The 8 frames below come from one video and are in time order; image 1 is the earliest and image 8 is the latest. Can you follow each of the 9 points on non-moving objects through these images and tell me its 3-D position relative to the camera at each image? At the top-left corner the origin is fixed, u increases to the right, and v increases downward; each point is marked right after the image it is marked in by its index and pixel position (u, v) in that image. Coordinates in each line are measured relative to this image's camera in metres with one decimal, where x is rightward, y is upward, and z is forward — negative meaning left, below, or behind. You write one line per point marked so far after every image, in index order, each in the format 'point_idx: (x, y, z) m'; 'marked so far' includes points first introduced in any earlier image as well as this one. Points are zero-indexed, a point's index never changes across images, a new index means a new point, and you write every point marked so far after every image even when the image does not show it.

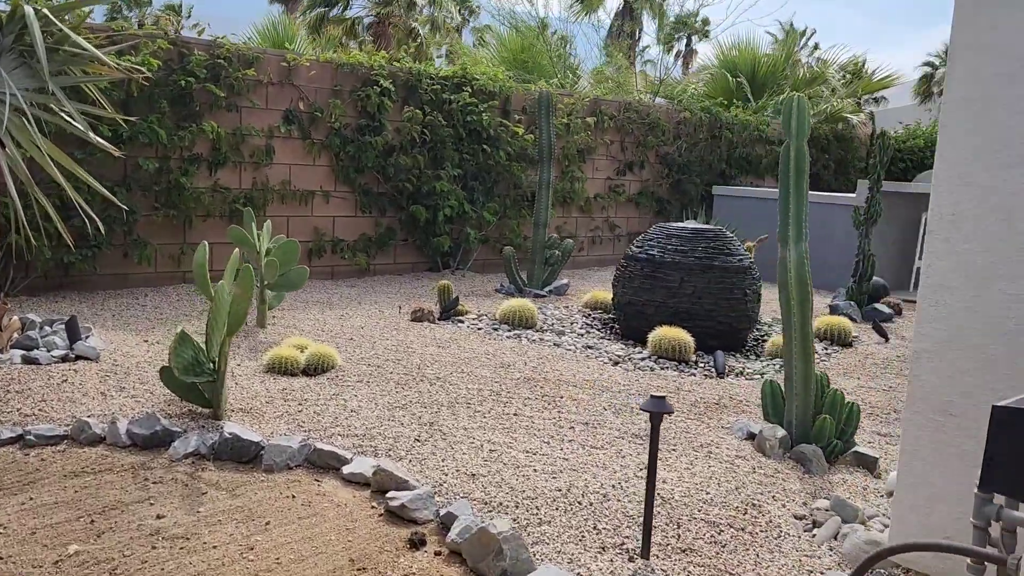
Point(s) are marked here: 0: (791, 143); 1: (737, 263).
0: (+0.9, +0.5, +2.6) m
1: (+1.2, +0.1, +4.6) m
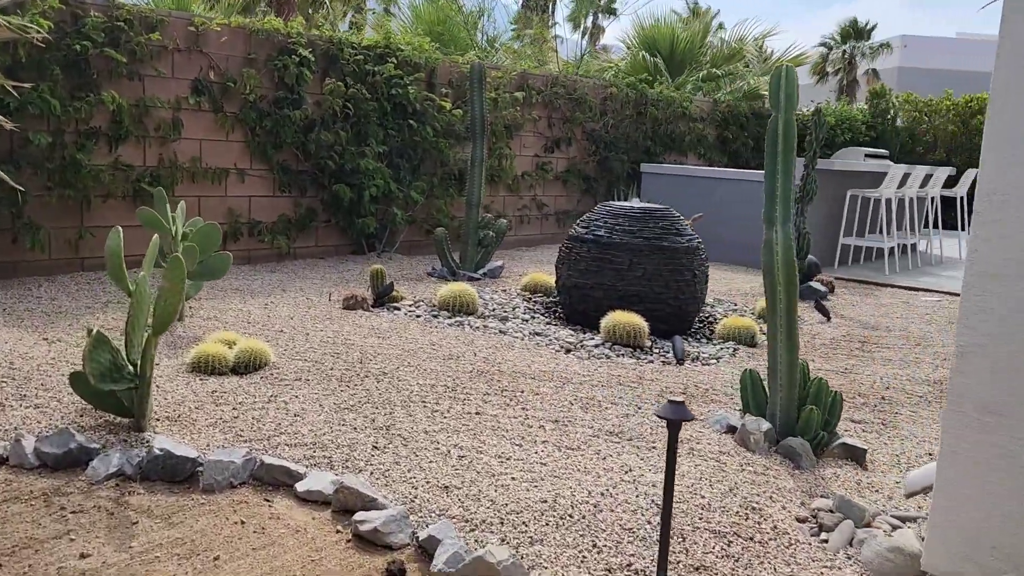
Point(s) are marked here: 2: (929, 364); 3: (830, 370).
0: (+0.8, +0.5, +2.5) m
1: (+0.9, +0.2, +4.5) m
2: (+2.0, -0.4, +4.0) m
3: (+1.4, -0.4, +3.8) m
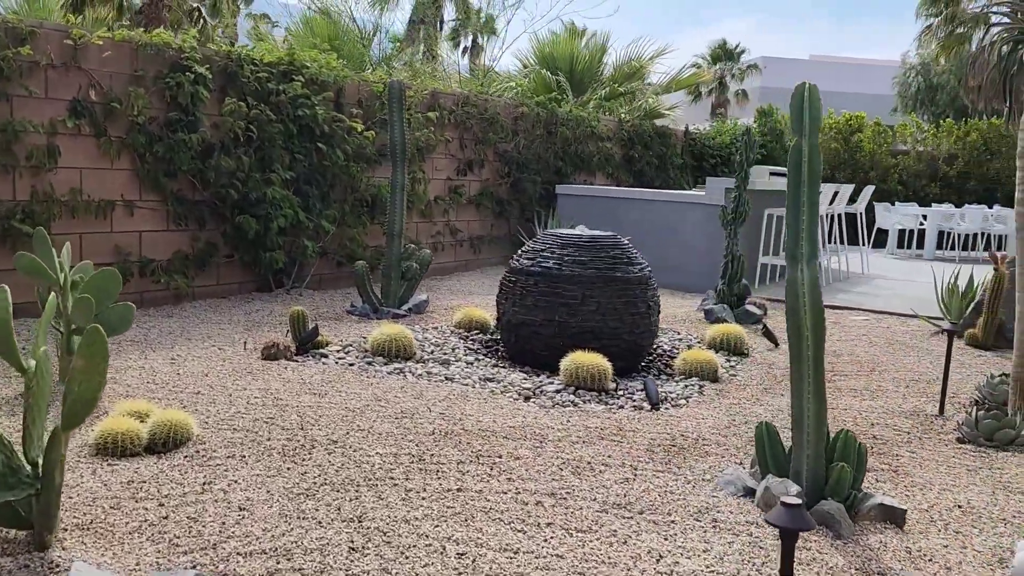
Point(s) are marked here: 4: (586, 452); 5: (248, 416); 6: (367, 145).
0: (+0.7, +0.4, +2.2) m
1: (+0.6, +0.1, +4.2) m
2: (+1.8, -0.5, +3.9) m
3: (+1.3, -0.5, +3.6) m
4: (+0.2, -0.5, +2.8) m
5: (-1.0, -0.5, +3.1) m
6: (-1.0, +1.0, +6.1) m
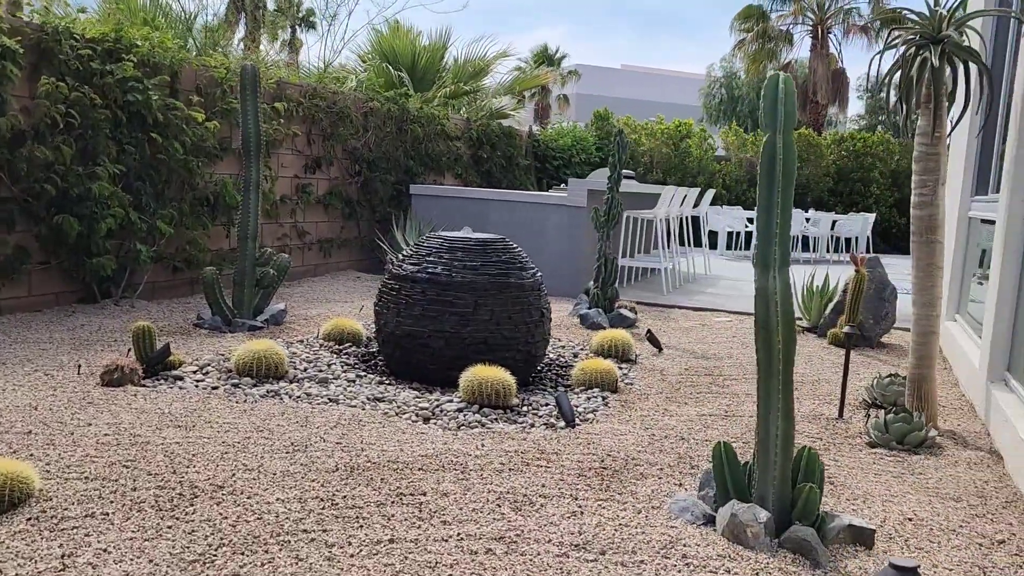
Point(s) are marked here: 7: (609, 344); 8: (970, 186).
0: (+0.6, +0.4, +2.0) m
1: (+0.1, 0.0, +3.9) m
2: (+1.3, -0.5, +3.9) m
3: (+0.8, -0.5, +3.5) m
4: (0.0, -0.6, +2.5) m
5: (-1.2, -0.5, +2.5) m
6: (-1.9, +1.0, +5.4) m
7: (+0.5, -0.3, +4.5) m
8: (+2.6, +0.6, +4.7) m
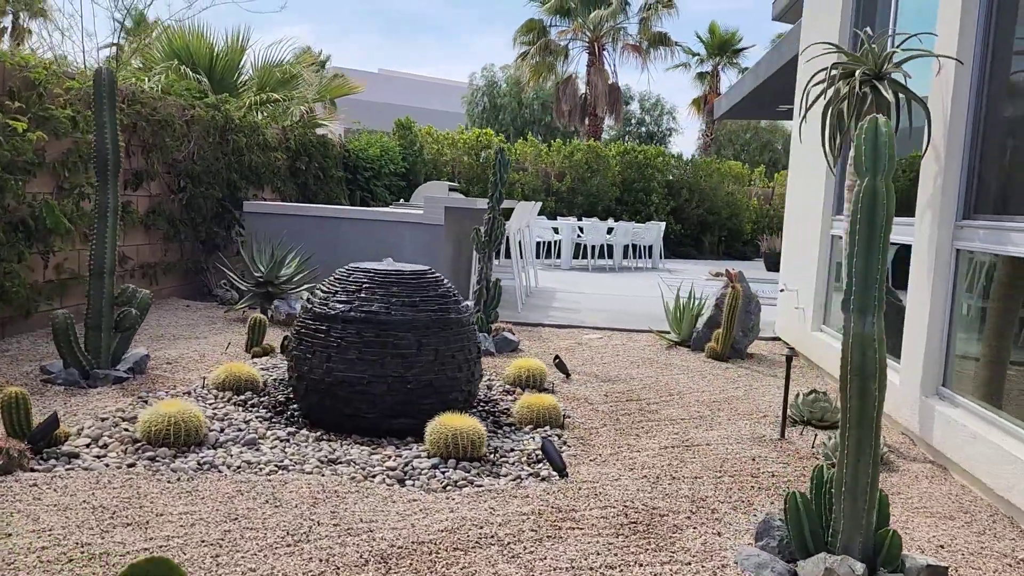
0: (+0.8, +0.2, +2.0) m
1: (-0.2, -0.1, +3.7) m
2: (+1.0, -0.6, +4.0) m
3: (+0.7, -0.6, +3.5) m
4: (+0.2, -0.7, +2.3) m
5: (-1.0, -0.7, +1.9) m
6: (-2.6, +0.7, +4.6) m
7: (0.0, -0.4, +4.3) m
8: (+1.9, +0.5, +5.1) m
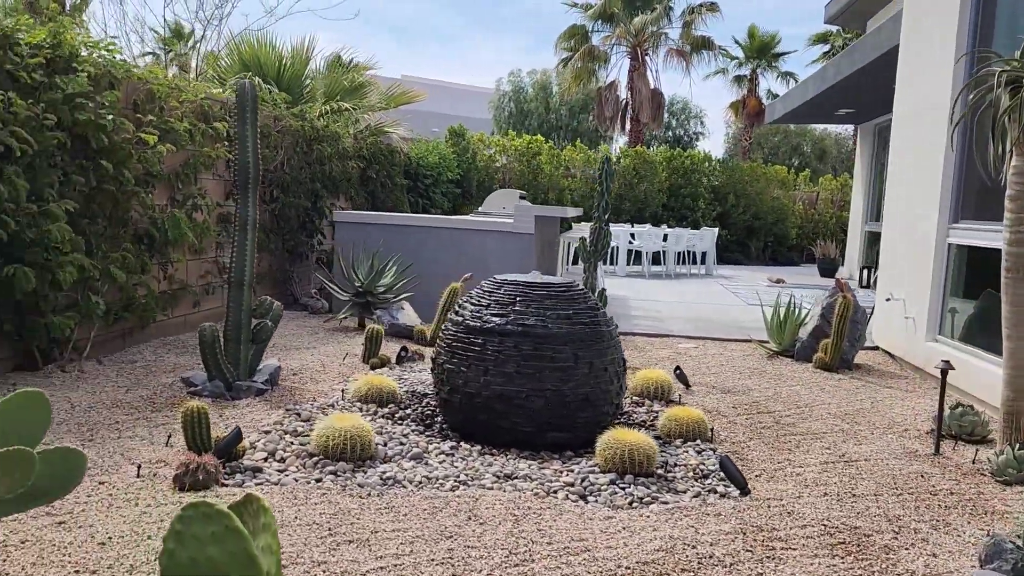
0: (+1.4, +0.2, +1.9) m
1: (+0.4, -0.2, +3.7) m
2: (+1.6, -0.7, +3.9) m
3: (+1.3, -0.7, +3.4) m
4: (+0.8, -0.8, +2.3) m
5: (-0.4, -0.7, +1.9) m
6: (-1.9, +0.7, +4.6) m
7: (+0.7, -0.5, +4.3) m
8: (+2.6, +0.4, +5.1) m
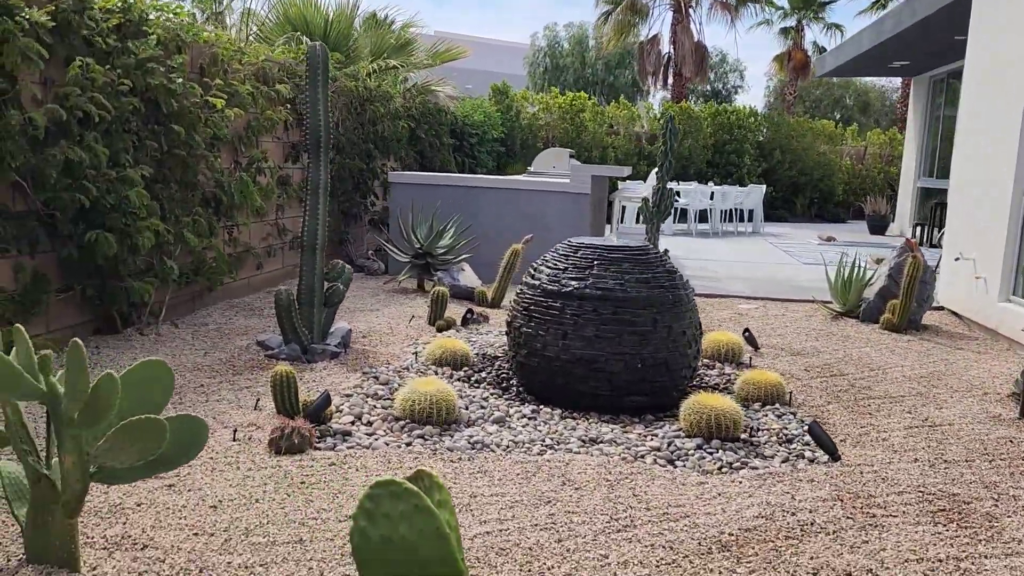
0: (+1.7, +0.3, +1.8) m
1: (+0.8, 0.0, +3.6) m
2: (+2.0, -0.5, +3.9) m
3: (+1.6, -0.5, +3.4) m
4: (+1.0, -0.7, +2.2) m
5: (-0.2, -0.7, +2.0) m
6: (-1.6, +0.9, +4.6) m
7: (+1.0, -0.3, +4.3) m
8: (+3.0, +0.7, +4.9) m
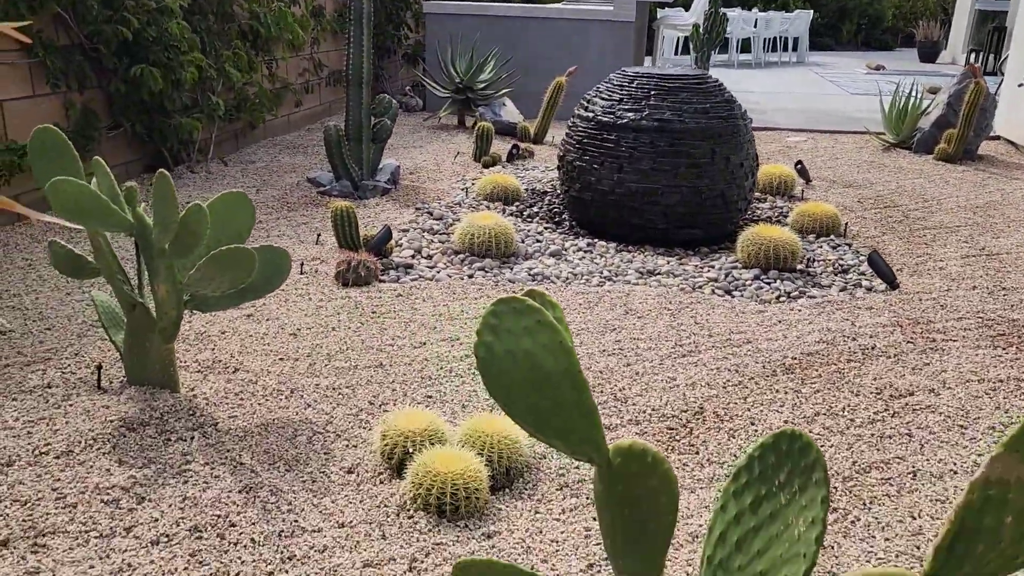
0: (+1.9, +0.6, +1.7) m
1: (+1.0, +0.7, +3.5) m
2: (+2.2, +0.3, +3.8) m
3: (+1.8, +0.1, +3.4) m
4: (+1.2, -0.2, +2.3) m
5: (0.0, -0.3, +2.1) m
6: (-1.3, +1.7, +4.4) m
7: (+1.3, +0.5, +4.2) m
8: (+3.2, +1.6, +4.6) m
